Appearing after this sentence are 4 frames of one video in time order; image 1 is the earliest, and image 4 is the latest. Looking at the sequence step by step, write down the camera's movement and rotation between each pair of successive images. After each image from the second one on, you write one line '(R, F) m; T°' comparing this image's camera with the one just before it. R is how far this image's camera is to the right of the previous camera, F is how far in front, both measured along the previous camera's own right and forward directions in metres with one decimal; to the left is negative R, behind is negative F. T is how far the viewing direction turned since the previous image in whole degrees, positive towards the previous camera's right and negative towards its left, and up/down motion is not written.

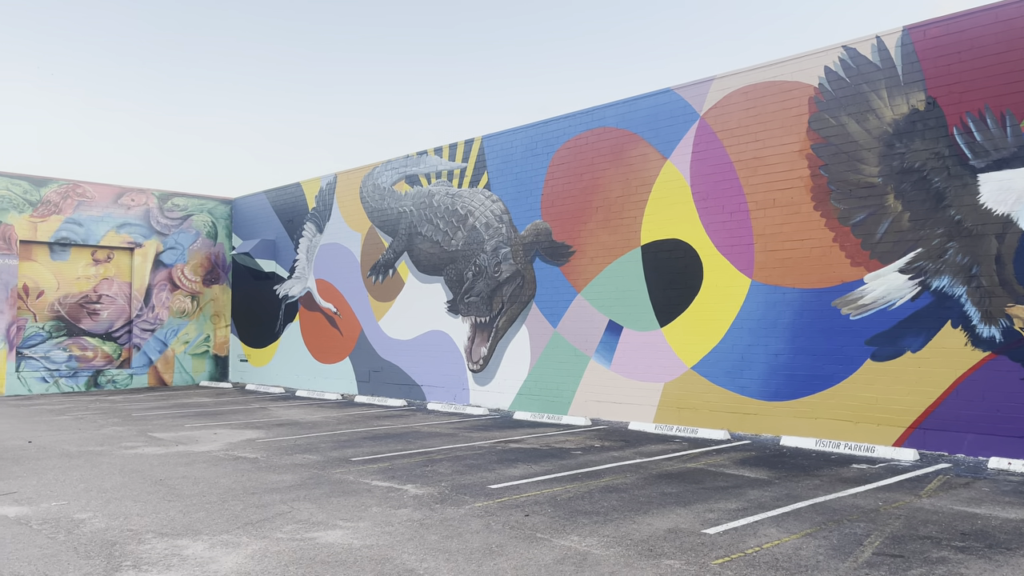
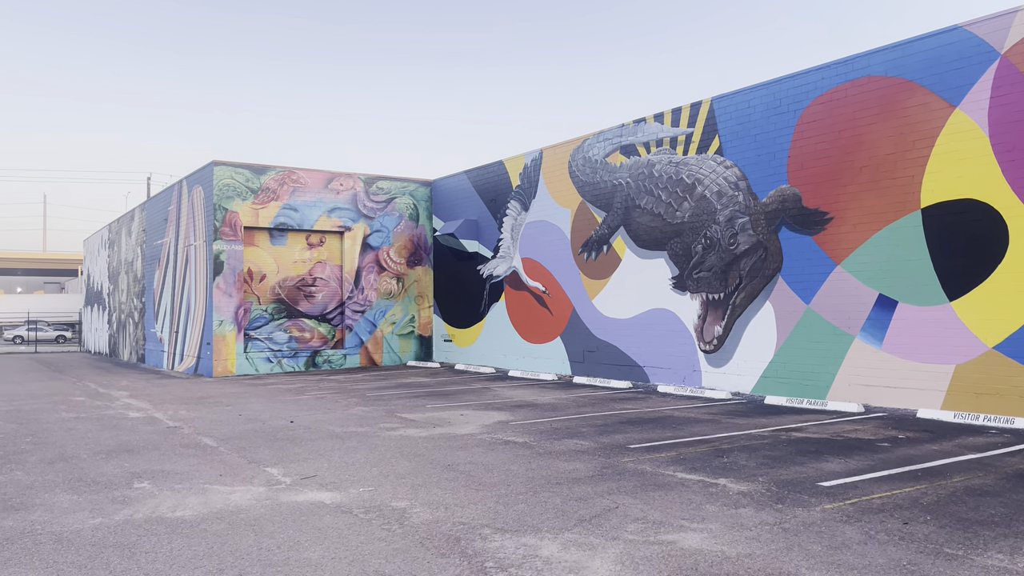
(-1.5, +0.7) m; -11°
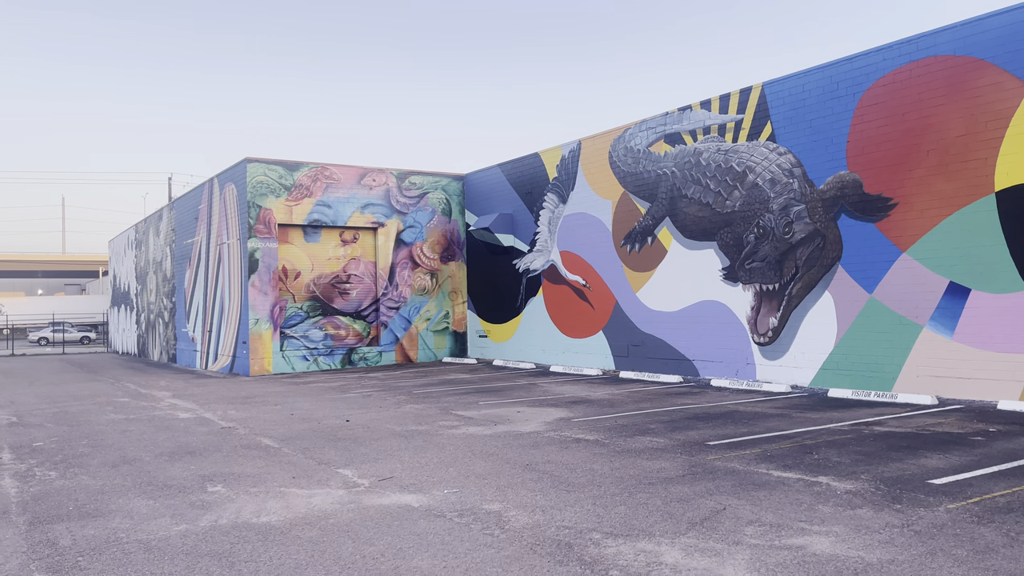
(-0.6, +0.3) m; -1°
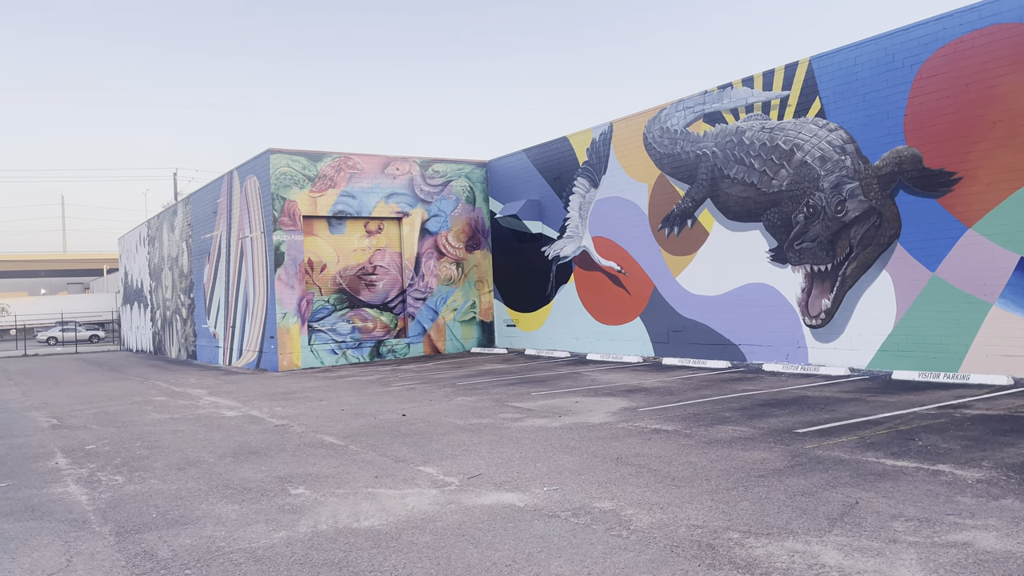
(-0.8, +0.4) m; 0°
